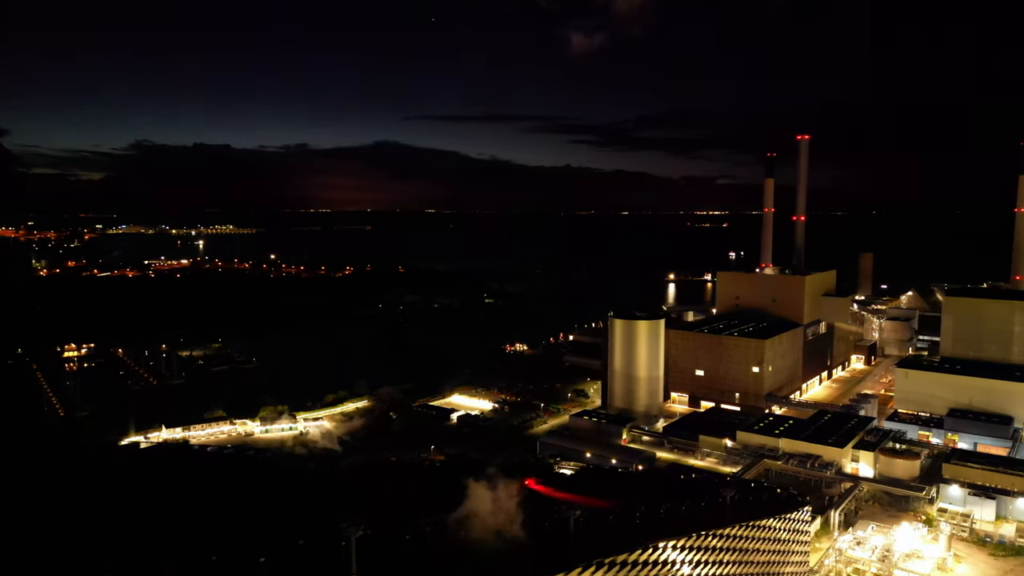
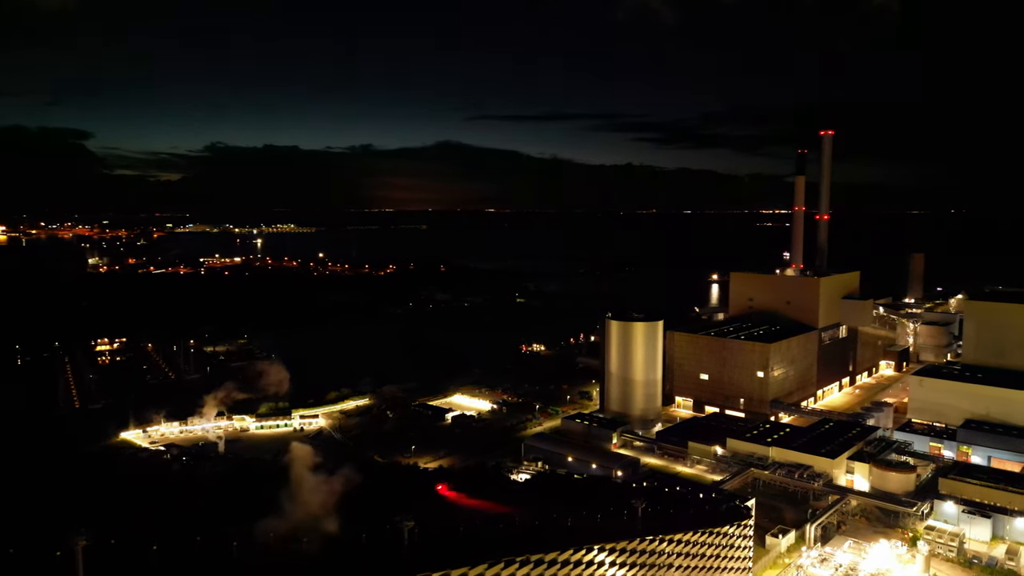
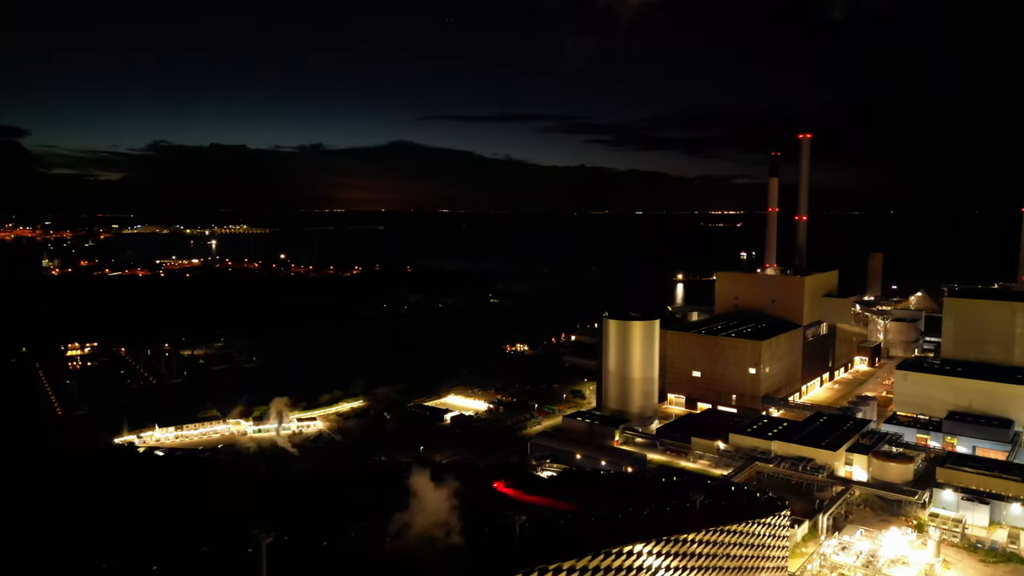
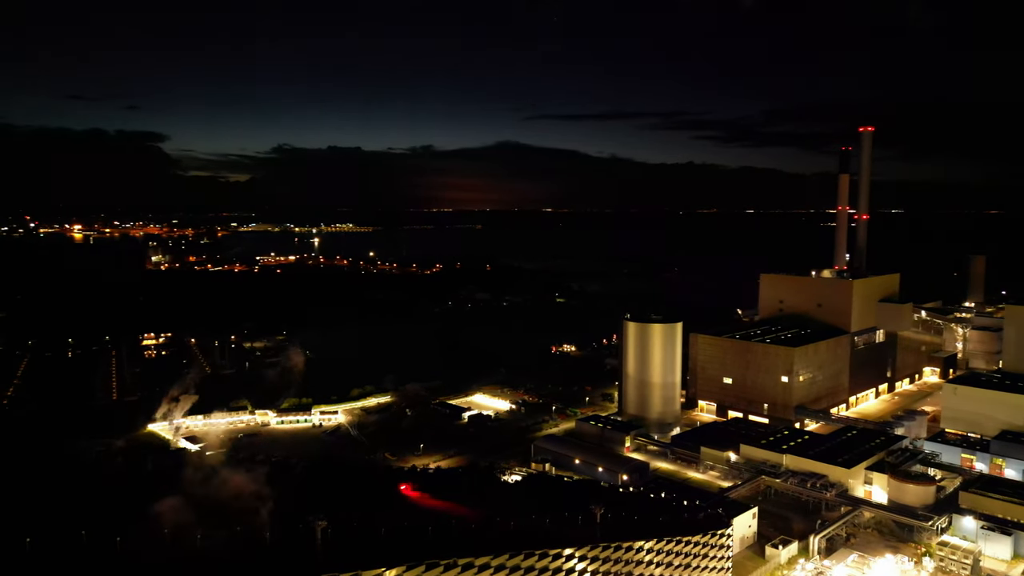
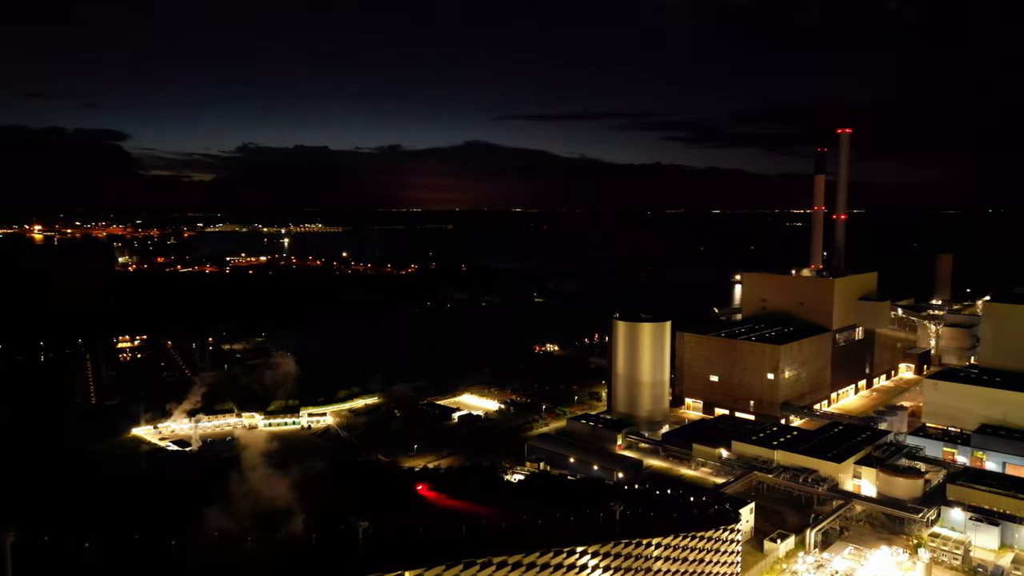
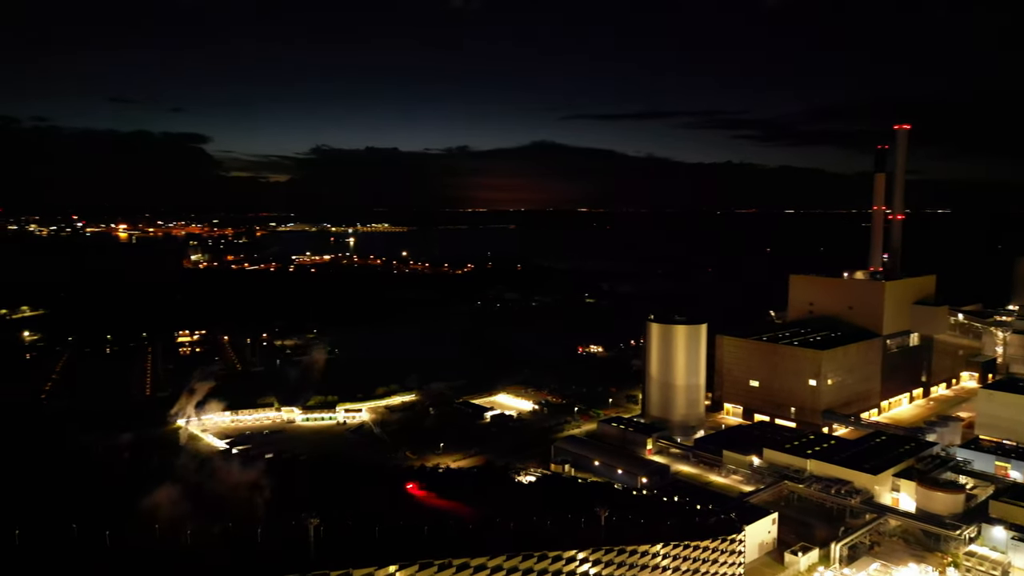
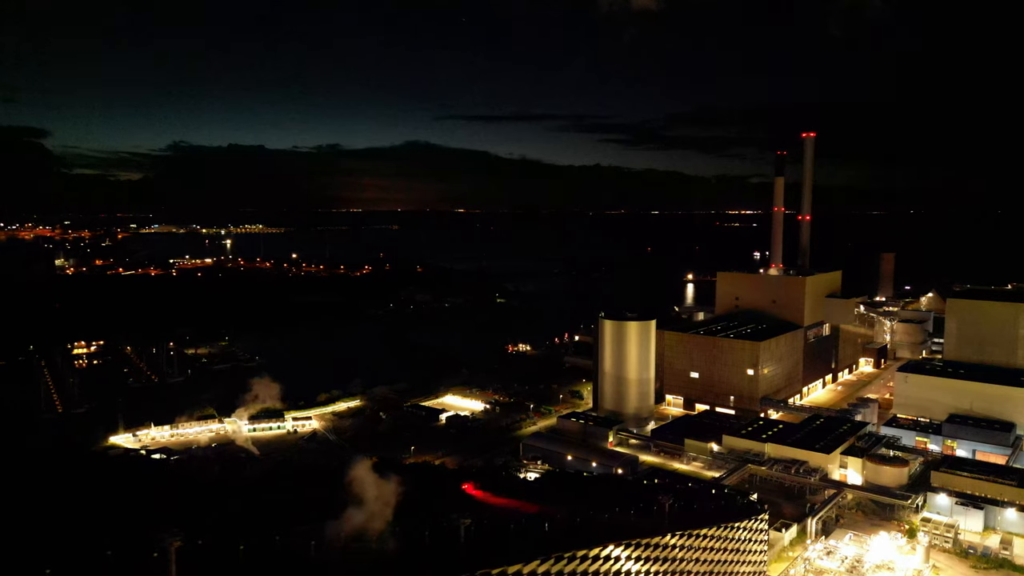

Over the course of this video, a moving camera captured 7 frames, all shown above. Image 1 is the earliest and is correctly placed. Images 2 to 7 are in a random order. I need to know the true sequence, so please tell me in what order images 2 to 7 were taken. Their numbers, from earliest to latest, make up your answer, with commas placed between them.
3, 7, 2, 5, 4, 6
